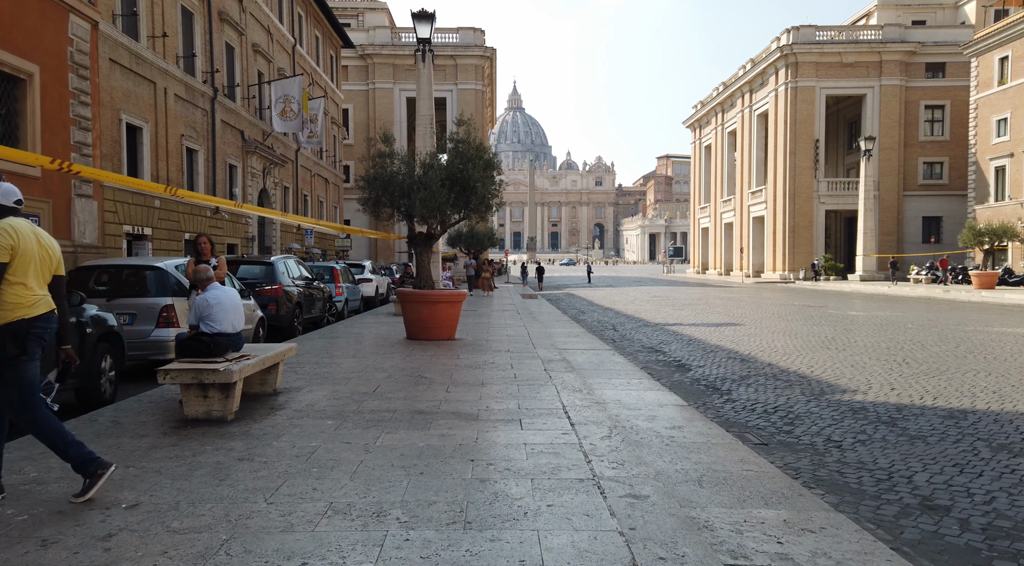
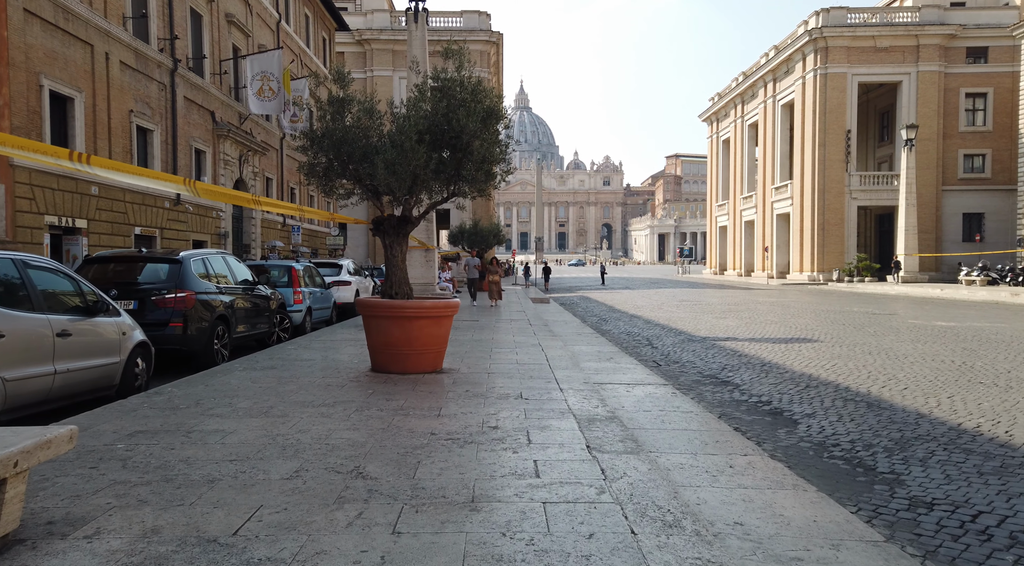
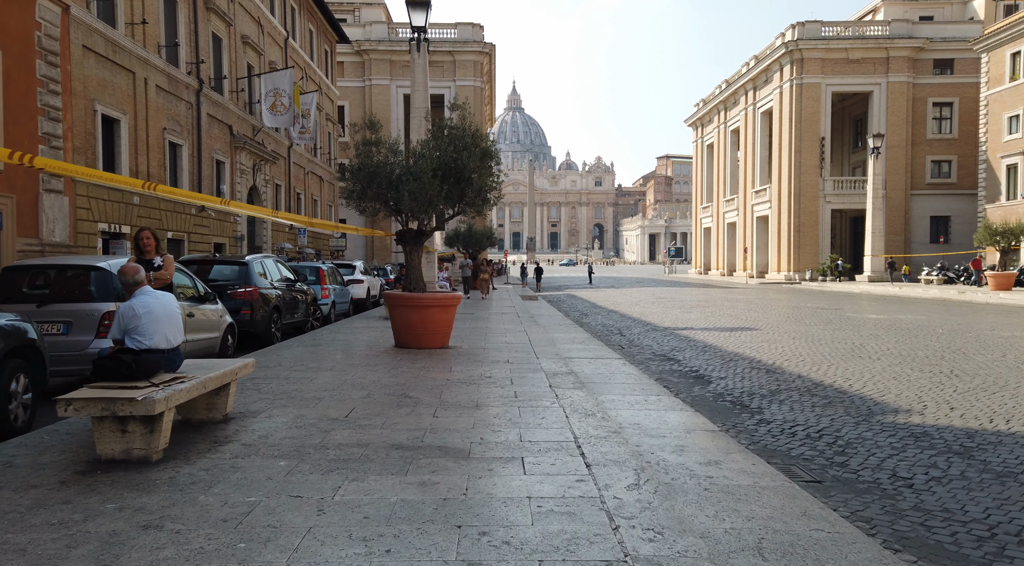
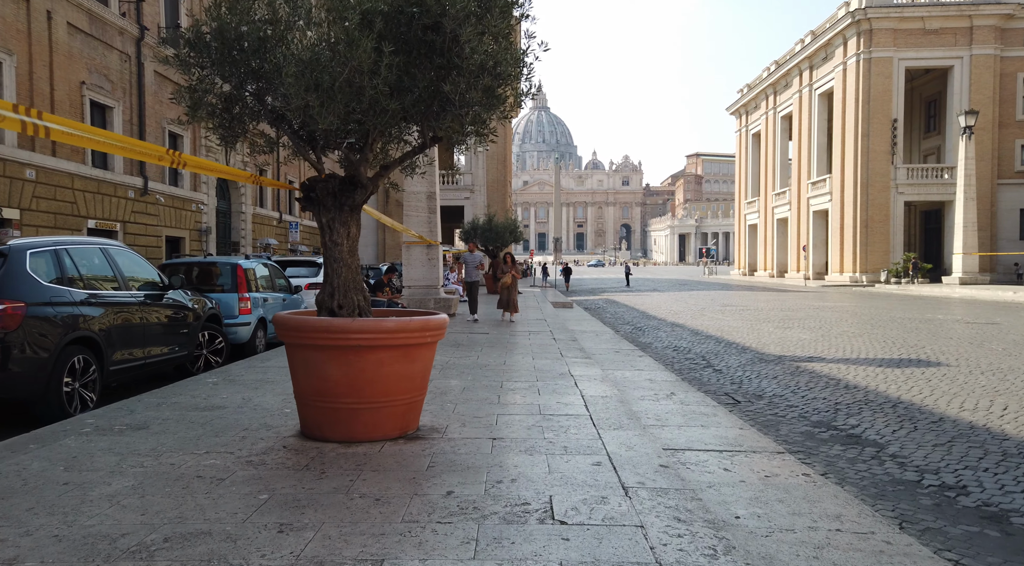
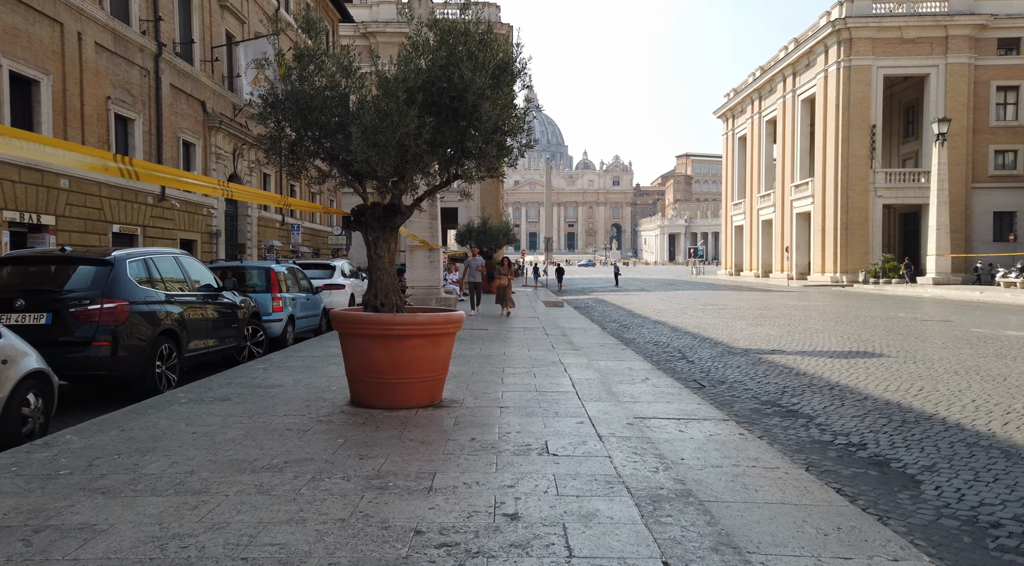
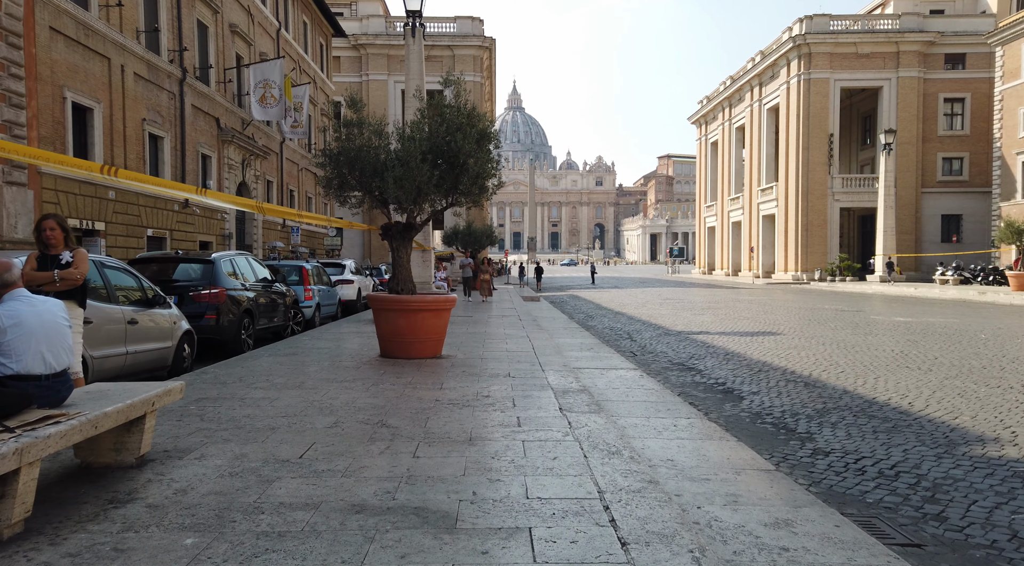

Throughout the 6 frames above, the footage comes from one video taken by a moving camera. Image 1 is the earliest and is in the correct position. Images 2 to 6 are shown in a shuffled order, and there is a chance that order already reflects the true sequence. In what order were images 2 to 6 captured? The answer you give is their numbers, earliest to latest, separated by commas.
3, 6, 2, 5, 4
